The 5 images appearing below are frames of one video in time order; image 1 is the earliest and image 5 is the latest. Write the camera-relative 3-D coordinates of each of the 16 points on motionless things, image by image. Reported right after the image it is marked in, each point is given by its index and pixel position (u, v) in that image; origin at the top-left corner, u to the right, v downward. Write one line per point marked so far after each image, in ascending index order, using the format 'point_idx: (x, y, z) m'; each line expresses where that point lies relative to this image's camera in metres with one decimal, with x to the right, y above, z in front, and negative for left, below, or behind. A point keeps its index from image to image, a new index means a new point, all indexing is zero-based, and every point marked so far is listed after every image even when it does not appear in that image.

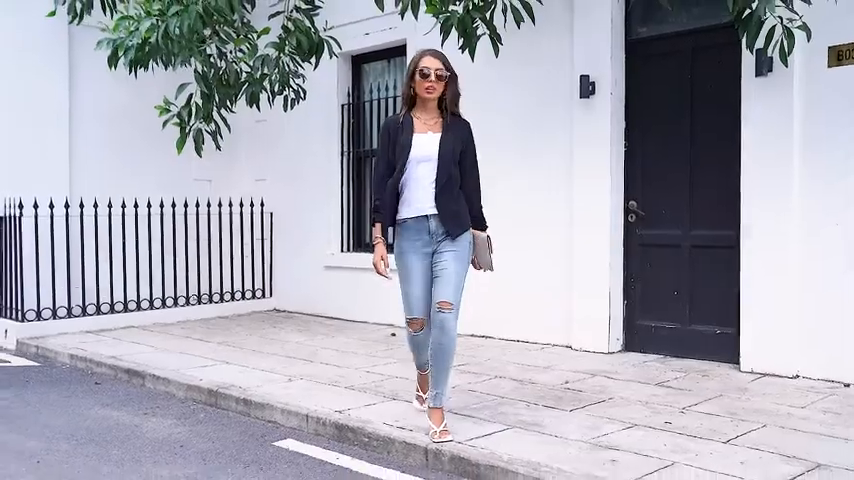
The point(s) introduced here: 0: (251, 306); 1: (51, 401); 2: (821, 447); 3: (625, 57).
0: (-1.9, -0.7, +9.8) m
1: (-2.6, -1.1, +6.1) m
2: (+1.9, -1.0, +4.2) m
3: (+1.6, +1.4, +6.9) m
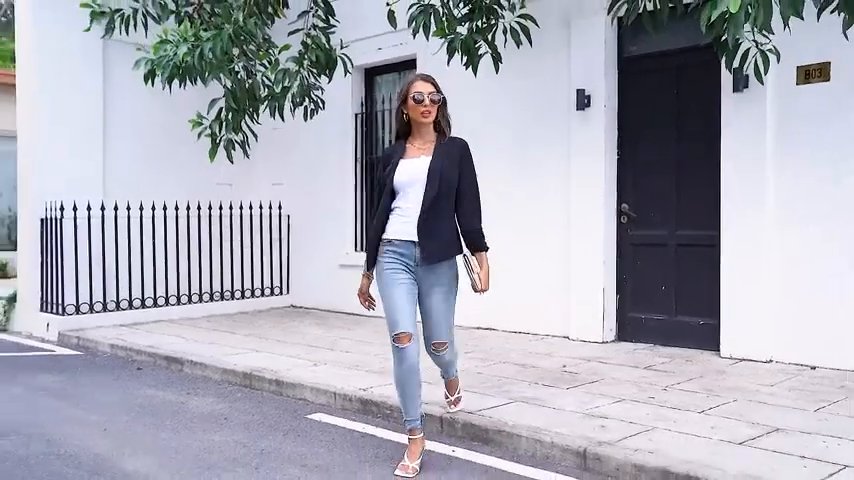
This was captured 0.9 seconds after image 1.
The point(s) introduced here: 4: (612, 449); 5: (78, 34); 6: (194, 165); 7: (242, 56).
0: (-1.9, -0.7, +10.5) m
1: (-2.5, -1.1, +6.7) m
2: (+2.0, -1.0, +4.9) m
3: (+1.6, +1.4, +7.6) m
4: (+0.9, -1.0, +4.3) m
5: (-3.7, +2.2, +9.5) m
6: (-2.7, +0.9, +10.6) m
7: (-1.8, +1.7, +8.3) m
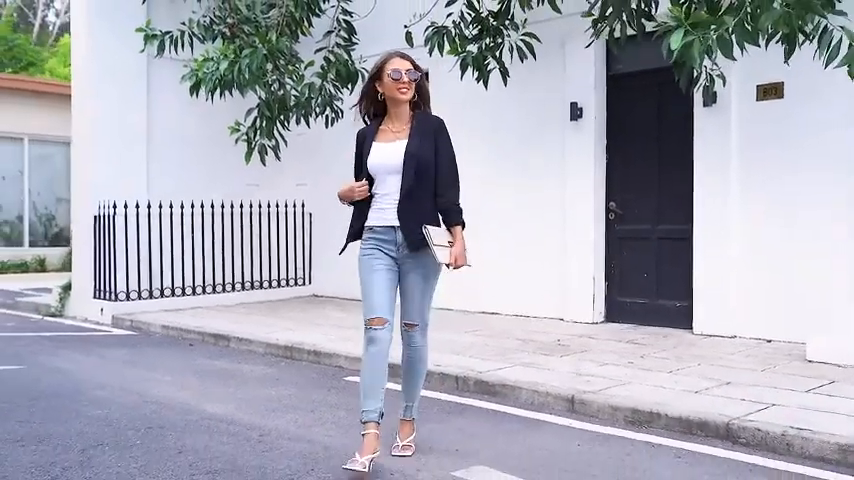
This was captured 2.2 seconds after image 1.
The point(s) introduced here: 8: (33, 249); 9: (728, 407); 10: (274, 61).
0: (-1.7, -0.7, +11.6) m
1: (-2.3, -1.0, +7.9) m
2: (+2.1, -0.9, +6.0) m
3: (+1.8, +1.5, +8.8) m
4: (+1.0, -1.0, +5.5) m
5: (-3.5, +2.2, +10.6) m
6: (-2.6, +1.0, +11.7) m
7: (-1.6, +1.8, +9.5) m
8: (-7.1, -0.2, +16.0) m
9: (+1.7, -1.0, +5.1) m
10: (-1.6, +1.9, +9.4) m
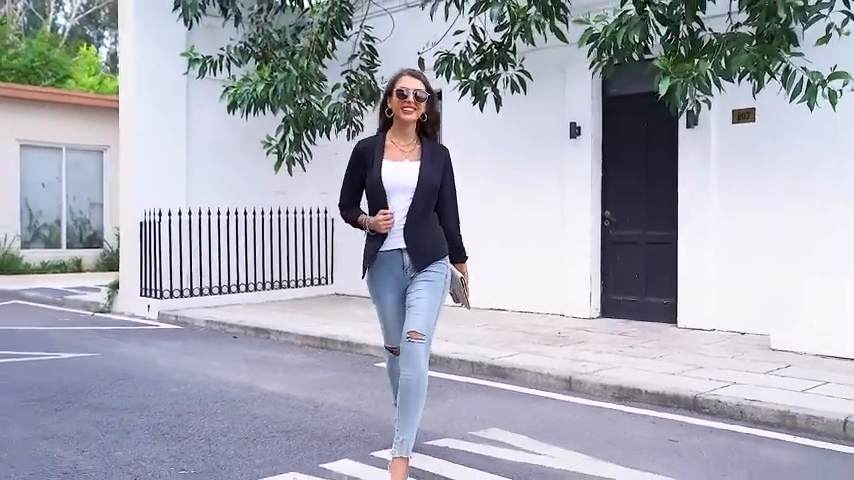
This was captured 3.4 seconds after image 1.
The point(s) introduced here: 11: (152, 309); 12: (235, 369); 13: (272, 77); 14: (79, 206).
0: (-1.5, -0.7, +12.7) m
1: (-2.2, -1.1, +9.0) m
2: (+2.3, -1.0, +7.2) m
3: (+1.9, +1.4, +9.9) m
4: (+1.2, -1.0, +6.6) m
5: (-3.3, +2.2, +11.8) m
6: (-2.4, +0.9, +12.8) m
7: (-1.4, +1.8, +10.6) m
8: (-6.9, -0.2, +17.1) m
9: (+1.9, -1.0, +6.2) m
10: (-1.4, +1.8, +10.5) m
11: (-3.5, -0.9, +11.2) m
12: (-1.7, -1.1, +7.6) m
13: (-1.8, +1.9, +10.4) m
14: (-6.8, +0.6, +17.3) m
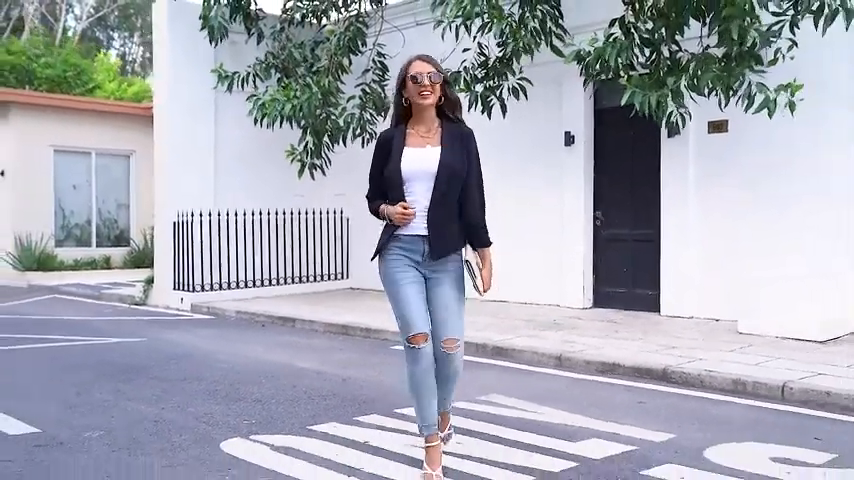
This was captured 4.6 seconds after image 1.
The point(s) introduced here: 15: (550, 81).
0: (-1.4, -0.7, +13.8) m
1: (-2.1, -1.1, +10.1) m
2: (+2.4, -0.9, +8.2) m
3: (+2.0, +1.5, +10.9) m
4: (+1.3, -1.0, +7.7) m
5: (-3.2, +2.2, +12.9) m
6: (-2.3, +0.9, +13.9) m
7: (-1.3, +1.8, +11.7) m
8: (-6.7, -0.2, +18.2) m
9: (+2.0, -1.0, +7.3) m
10: (-1.3, +1.9, +11.6) m
11: (-3.4, -0.9, +12.3) m
12: (-1.6, -1.1, +8.7) m
13: (-1.7, +1.9, +11.5) m
14: (-6.6, +0.7, +18.4) m
15: (+1.6, +2.0, +11.2) m
